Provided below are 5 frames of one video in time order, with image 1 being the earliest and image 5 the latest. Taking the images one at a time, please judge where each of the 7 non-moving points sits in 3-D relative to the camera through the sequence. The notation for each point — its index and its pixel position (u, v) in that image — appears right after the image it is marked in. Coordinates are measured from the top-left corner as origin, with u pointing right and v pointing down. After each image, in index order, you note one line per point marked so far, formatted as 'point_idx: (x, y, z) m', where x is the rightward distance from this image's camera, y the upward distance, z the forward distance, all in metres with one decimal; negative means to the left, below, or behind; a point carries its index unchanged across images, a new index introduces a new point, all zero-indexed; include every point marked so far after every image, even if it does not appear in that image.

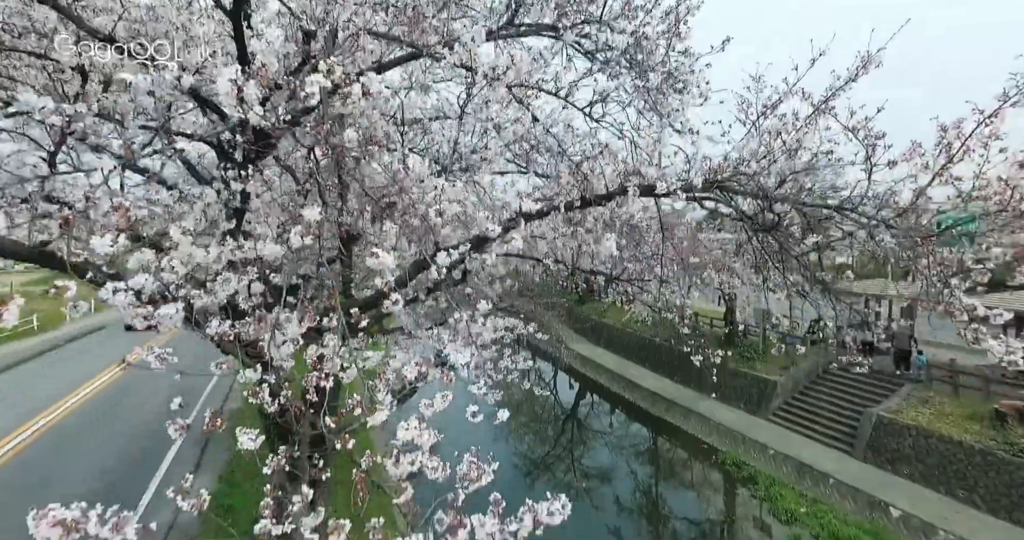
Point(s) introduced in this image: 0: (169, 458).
0: (-5.3, -2.9, +7.0) m
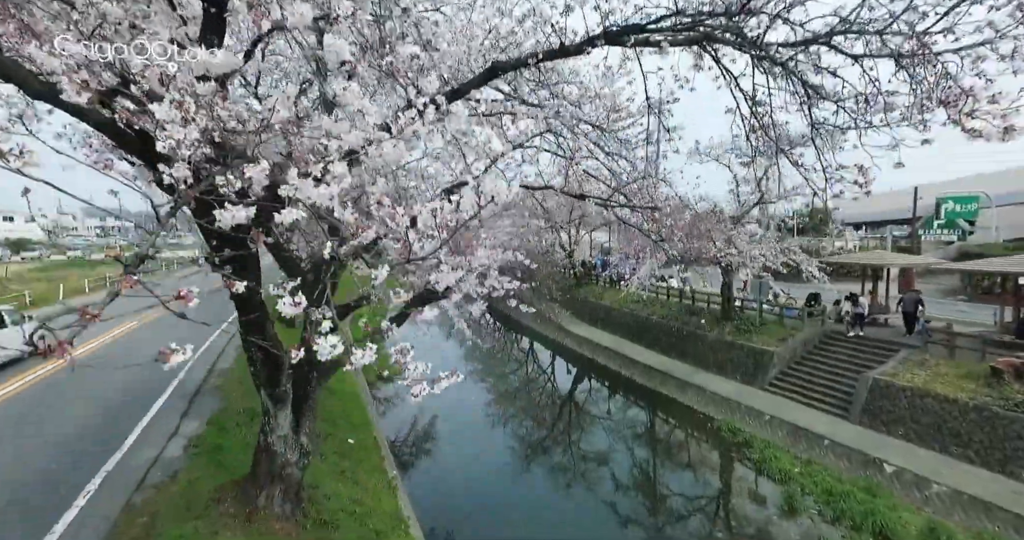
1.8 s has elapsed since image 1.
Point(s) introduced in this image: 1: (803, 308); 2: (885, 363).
0: (-5.5, -2.1, +7.0) m
1: (+8.1, -1.1, +12.8) m
2: (+8.2, -2.0, +10.0) m
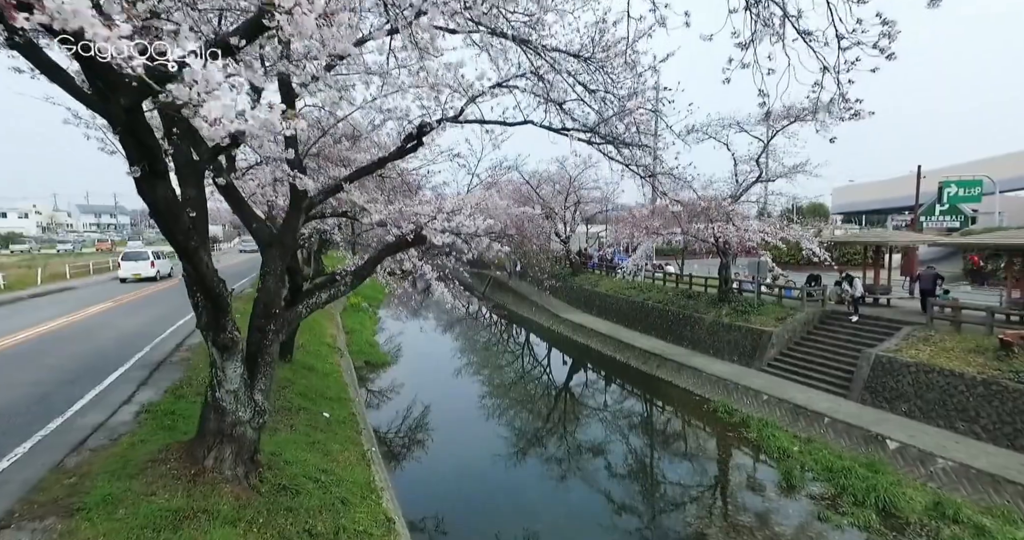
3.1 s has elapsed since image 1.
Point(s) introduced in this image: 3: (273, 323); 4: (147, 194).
0: (-5.7, -1.5, +6.5) m
1: (+7.9, -0.5, +12.4) m
2: (+7.9, -1.5, +9.6) m
3: (-2.4, -0.5, +4.5) m
4: (-2.3, +0.5, +2.9) m
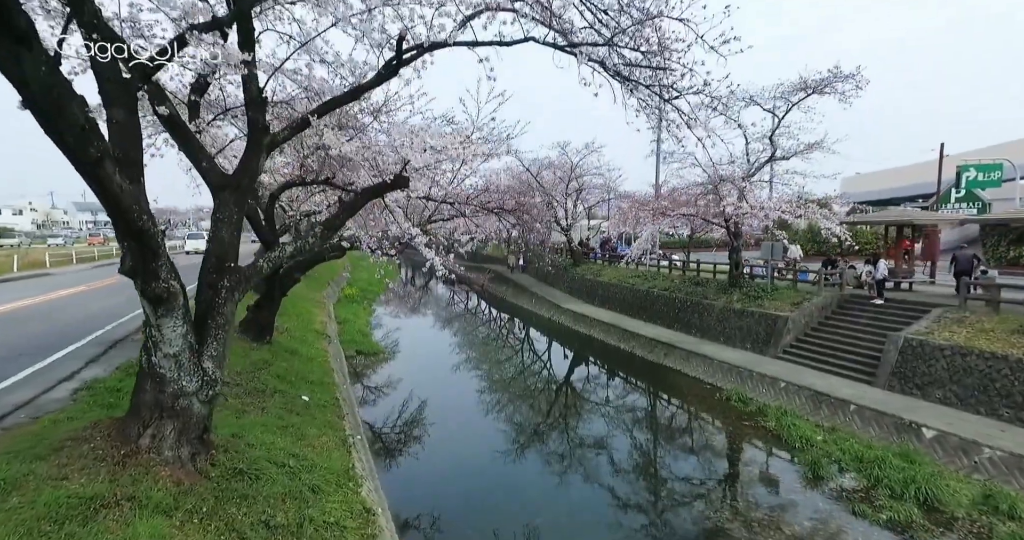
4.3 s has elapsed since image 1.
0: (-5.7, -1.1, +5.9) m
1: (+7.9, 0.0, +11.7) m
2: (+7.9, -1.0, +8.9) m
3: (-2.4, -0.1, +3.8) m
4: (-2.4, +0.9, +2.2) m
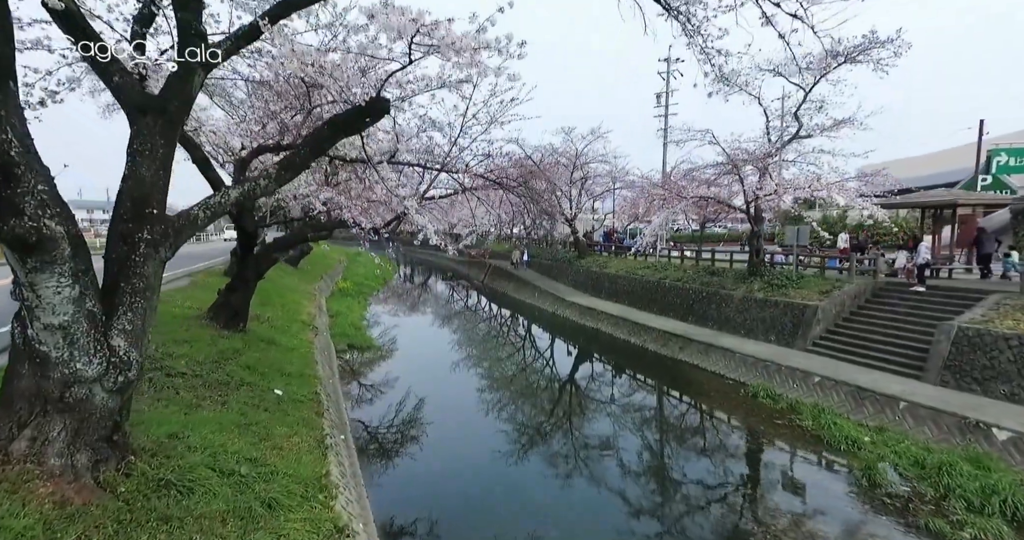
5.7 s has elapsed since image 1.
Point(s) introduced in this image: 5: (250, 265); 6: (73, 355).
0: (-5.7, -0.7, +4.9) m
1: (+7.9, +0.3, +10.7) m
2: (+8.0, -0.7, +8.0) m
3: (-2.3, +0.3, +2.9) m
4: (-2.3, +1.3, +1.2) m
5: (-4.3, +0.1, +7.5) m
6: (-2.5, -0.5, +2.5) m
